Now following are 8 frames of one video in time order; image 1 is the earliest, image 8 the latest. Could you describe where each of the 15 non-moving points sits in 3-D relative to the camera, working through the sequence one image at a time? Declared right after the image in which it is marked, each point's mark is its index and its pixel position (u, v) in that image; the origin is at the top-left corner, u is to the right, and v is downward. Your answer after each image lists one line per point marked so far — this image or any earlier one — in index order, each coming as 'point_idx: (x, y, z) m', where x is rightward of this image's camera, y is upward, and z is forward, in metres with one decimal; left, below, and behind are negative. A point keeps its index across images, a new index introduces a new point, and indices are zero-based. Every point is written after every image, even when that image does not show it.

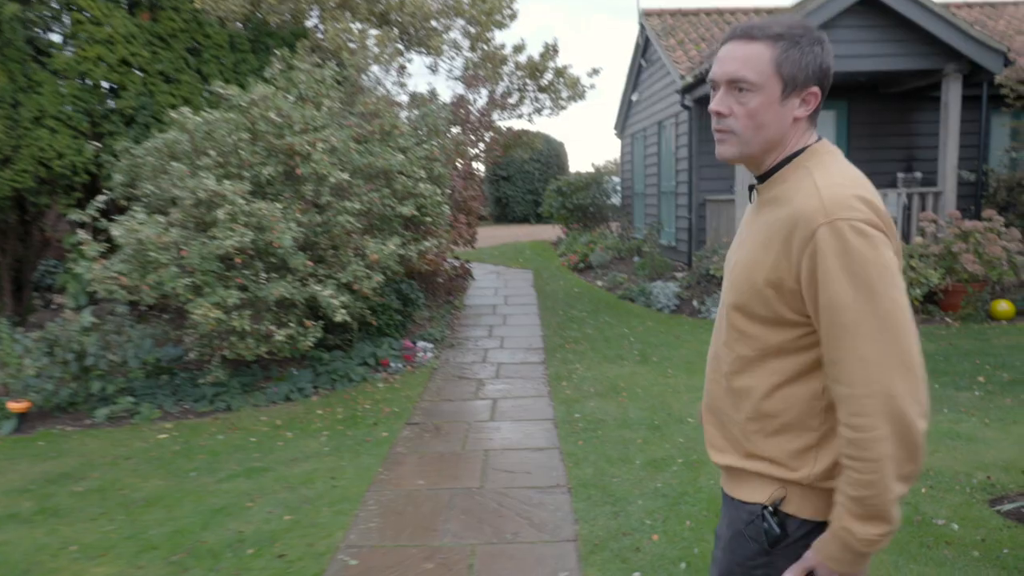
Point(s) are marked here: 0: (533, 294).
0: (+0.3, -0.1, +11.5) m
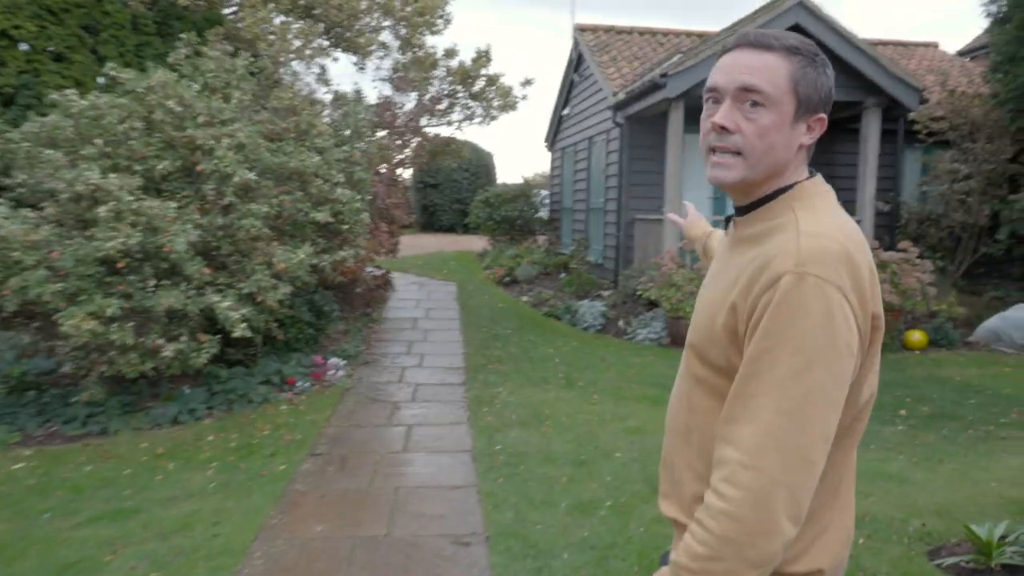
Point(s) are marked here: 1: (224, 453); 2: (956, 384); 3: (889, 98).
0: (-0.9, -0.3, +11.1) m
1: (-1.9, -1.1, +4.9) m
2: (+4.3, -0.9, +7.1) m
3: (+5.1, +2.6, +9.7) m
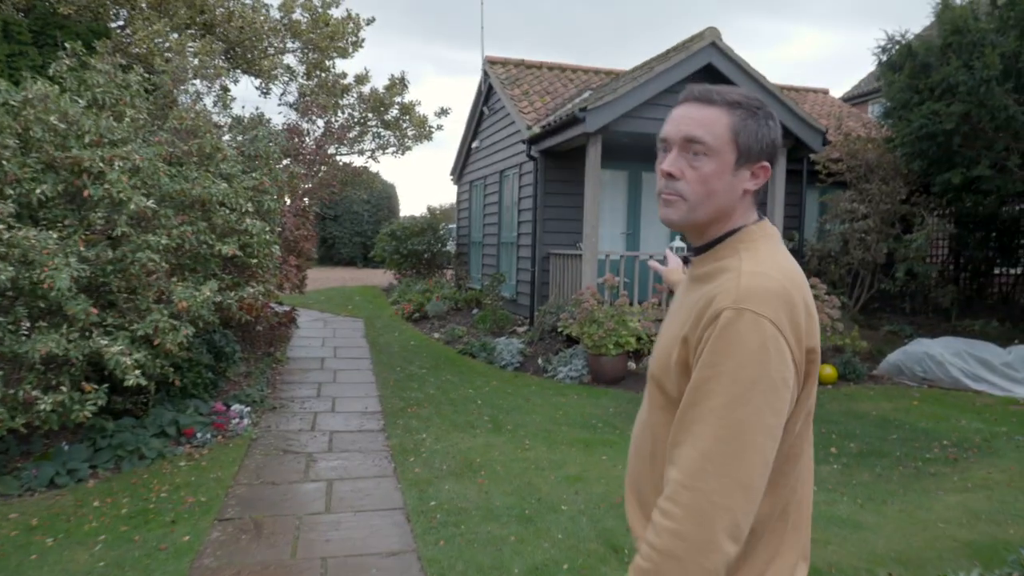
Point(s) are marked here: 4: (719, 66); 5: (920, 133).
0: (-2.1, -0.8, +10.5) m
1: (-2.3, -1.3, +4.2) m
2: (+3.6, -1.3, +7.3) m
3: (+3.9, +2.1, +10.2) m
4: (+2.7, +2.9, +9.5) m
5: (+5.4, +2.0, +9.5) m
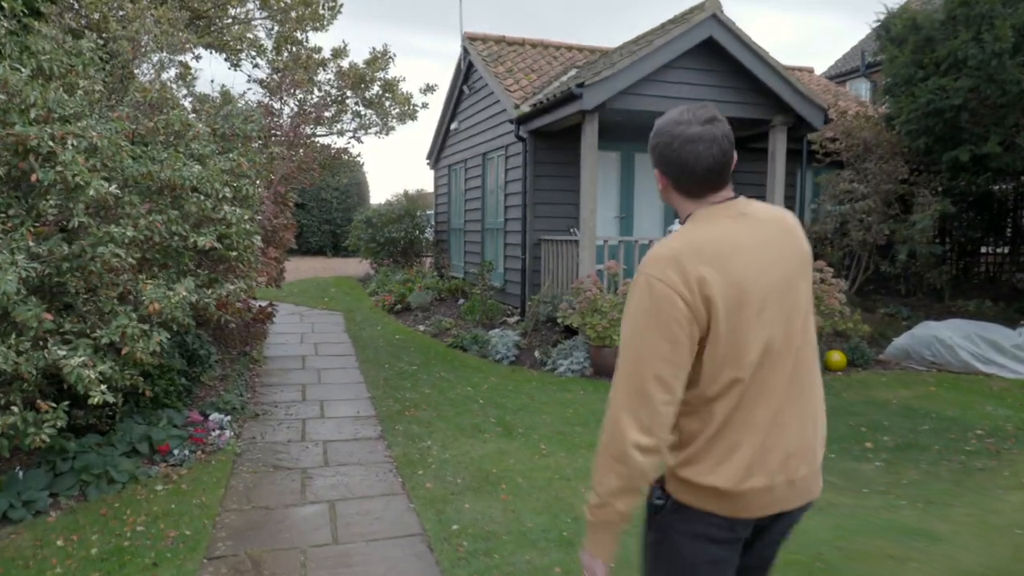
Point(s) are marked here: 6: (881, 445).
0: (-2.2, -0.7, +9.9) m
1: (-2.1, -1.4, +3.5) m
2: (+3.6, -1.1, +6.9) m
3: (+3.8, +2.3, +9.7) m
4: (+2.6, +3.1, +9.0) m
5: (+5.2, +2.2, +9.1) m
6: (+2.9, -1.2, +5.7) m
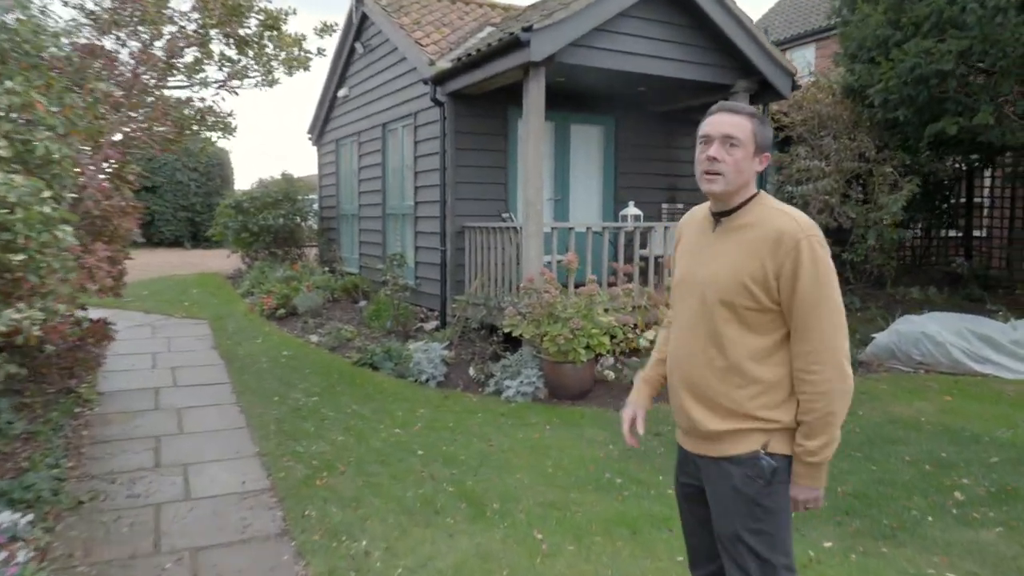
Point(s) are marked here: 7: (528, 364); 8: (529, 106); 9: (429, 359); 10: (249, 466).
0: (-3.1, -0.8, +7.5) m
1: (-1.8, -1.5, +1.3) m
2: (+3.2, -1.1, +5.7) m
3: (+2.8, +2.4, +8.4) m
4: (+1.8, +3.1, +7.4) m
5: (+4.4, +2.4, +8.0) m
6: (+2.7, -1.2, +4.4) m
7: (+0.1, -0.7, +6.8) m
8: (+0.2, +1.8, +7.0) m
9: (-0.8, -0.7, +7.2) m
10: (-1.8, -1.2, +4.9) m
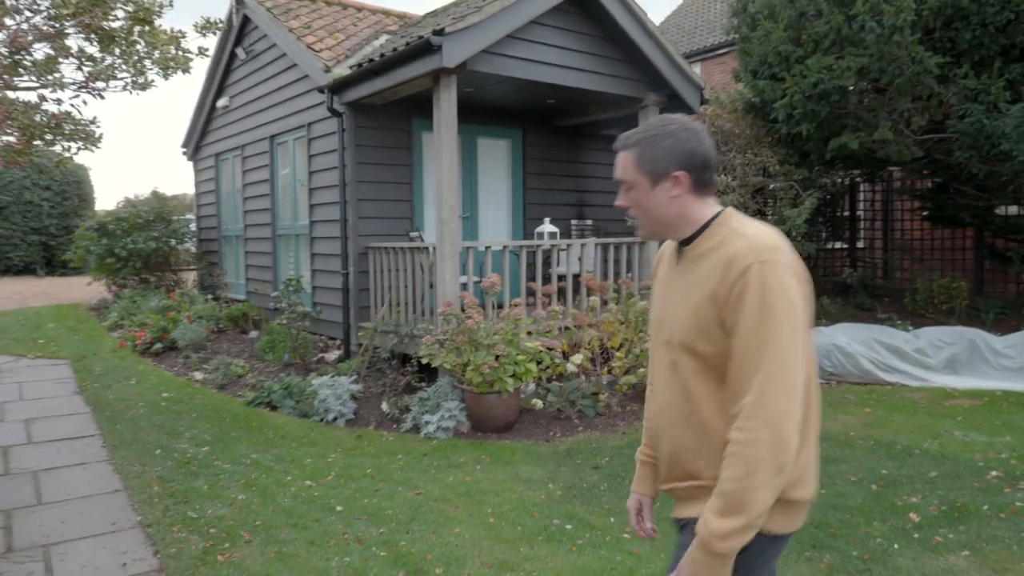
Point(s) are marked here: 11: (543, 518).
0: (-3.8, -1.1, +6.5) m
1: (-1.6, -1.6, +0.5) m
2: (+2.7, -1.2, +5.6) m
3: (+1.8, +2.2, +8.3) m
4: (+0.8, +2.9, +7.2) m
5: (+3.4, +2.2, +8.2) m
6: (+2.4, -1.3, +4.2) m
7: (-0.5, -0.9, +6.2) m
8: (-0.6, +1.5, +6.5) m
9: (-1.6, -0.9, +6.5) m
10: (-2.1, -1.4, +4.0) m
11: (+0.2, -1.3, +4.2) m
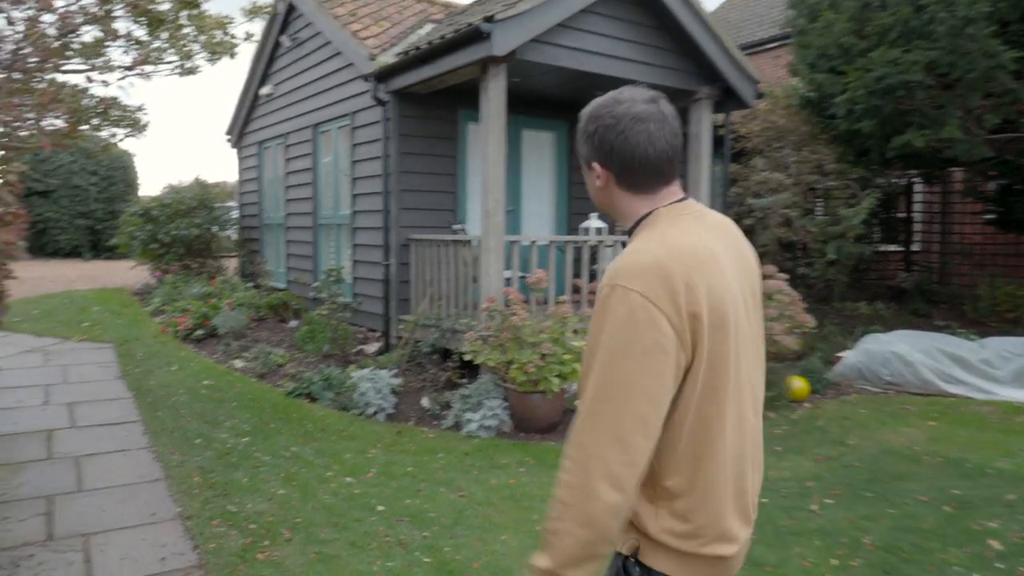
0: (-3.4, -0.9, +6.5) m
1: (-1.5, -1.6, +0.4) m
2: (+3.0, -1.3, +5.3) m
3: (+2.3, +2.2, +8.0) m
4: (+1.3, +2.9, +6.9) m
5: (+3.9, +2.2, +7.8) m
6: (+2.7, -1.4, +4.0) m
7: (-0.2, -0.9, +6.1) m
8: (-0.2, +1.6, +6.4) m
9: (-1.2, -0.9, +6.3) m
10: (-1.9, -1.3, +3.9) m
11: (+0.4, -1.3, +4.0) m
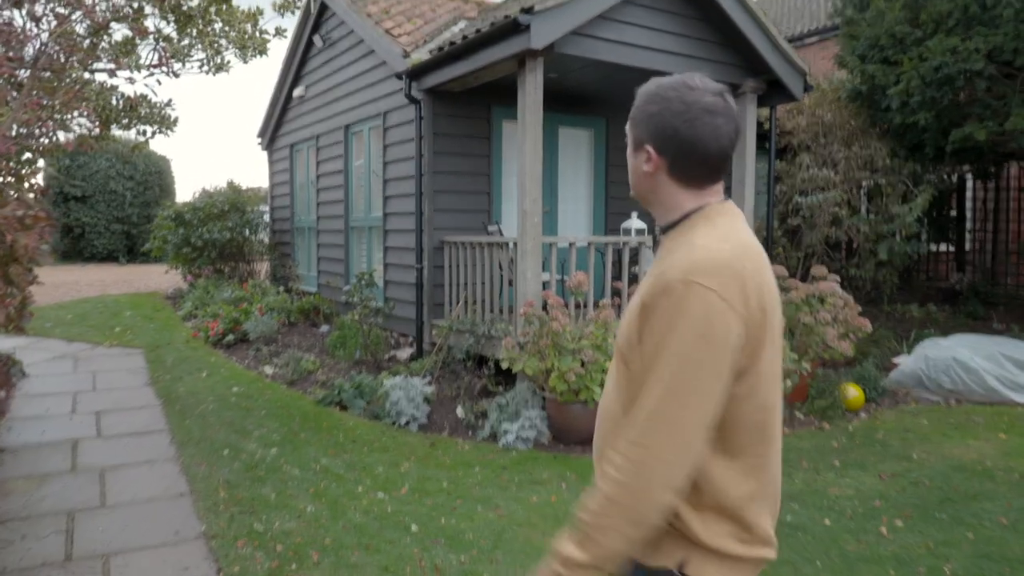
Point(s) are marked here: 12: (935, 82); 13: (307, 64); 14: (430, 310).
0: (-3.1, -1.0, +6.3) m
1: (-1.4, -1.6, +0.2) m
2: (+3.3, -1.3, +4.9) m
3: (+2.7, +2.2, +7.6) m
4: (+1.7, +2.9, +6.6) m
5: (+4.3, +2.1, +7.4) m
6: (+2.9, -1.4, +3.5) m
7: (+0.1, -0.9, +5.8) m
8: (+0.1, +1.5, +6.1) m
9: (-0.9, -0.9, +6.1) m
10: (-1.6, -1.4, +3.7) m
11: (+0.7, -1.3, +3.7) m
12: (+4.3, +2.1, +7.4) m
13: (-2.9, +3.2, +10.4) m
14: (-0.8, -0.2, +7.5) m
